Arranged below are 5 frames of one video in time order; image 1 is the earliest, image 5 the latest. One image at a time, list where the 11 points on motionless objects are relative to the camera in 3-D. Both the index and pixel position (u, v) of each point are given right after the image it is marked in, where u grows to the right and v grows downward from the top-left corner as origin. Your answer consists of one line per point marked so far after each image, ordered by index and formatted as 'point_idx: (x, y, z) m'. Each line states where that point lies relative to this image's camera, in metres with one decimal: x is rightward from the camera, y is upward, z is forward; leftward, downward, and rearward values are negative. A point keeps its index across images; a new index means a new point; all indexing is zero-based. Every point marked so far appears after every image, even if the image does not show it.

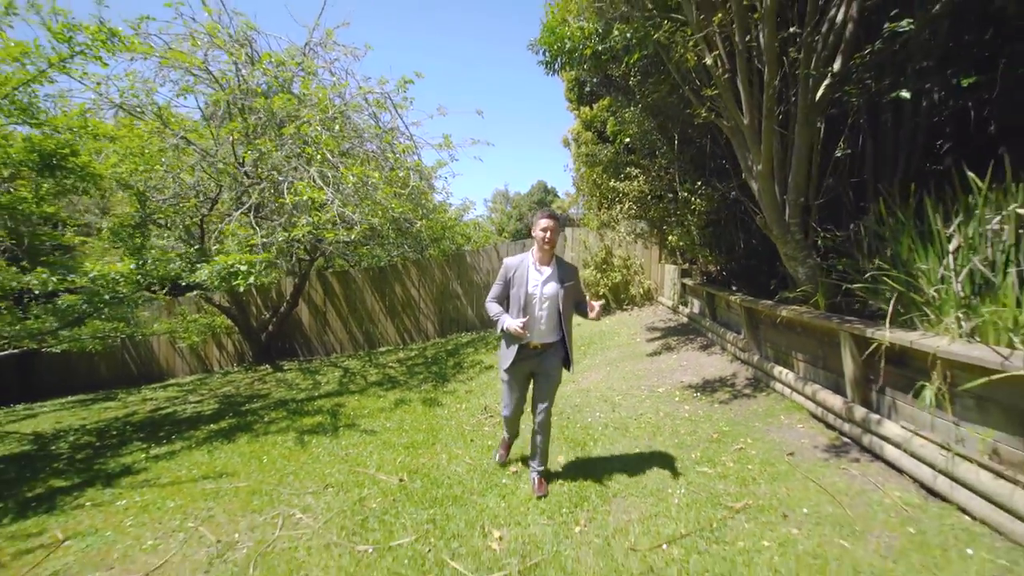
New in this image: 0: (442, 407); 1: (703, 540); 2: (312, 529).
0: (-0.8, -1.4, +5.9) m
1: (+1.0, -1.4, +2.7) m
2: (-1.3, -1.6, +3.3) m
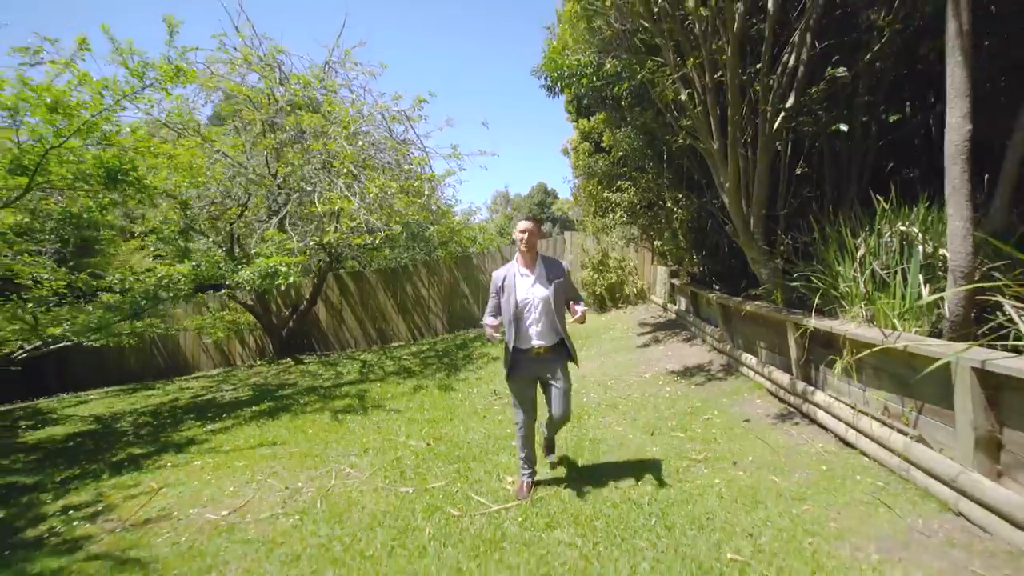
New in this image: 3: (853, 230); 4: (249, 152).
0: (-0.8, -1.4, +6.7) m
1: (+1.1, -1.4, +3.5) m
2: (-1.3, -1.6, +4.1) m
3: (+2.6, +0.4, +3.8) m
4: (-4.4, +2.3, +8.3) m
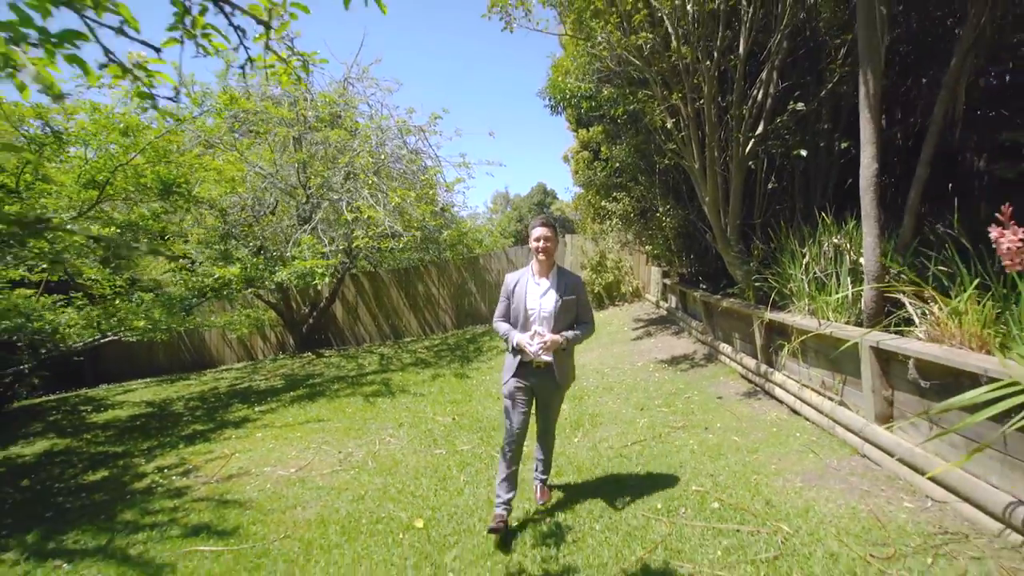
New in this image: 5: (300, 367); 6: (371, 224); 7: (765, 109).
0: (-0.6, -1.4, +7.5) m
1: (+1.3, -1.4, +4.3) m
2: (-1.1, -1.6, +5.0) m
3: (+2.8, +0.5, +4.7) m
4: (-4.3, +2.3, +9.1) m
5: (-4.3, -1.6, +10.0) m
6: (-2.6, +1.2, +9.6) m
7: (+2.9, +2.0, +5.6) m
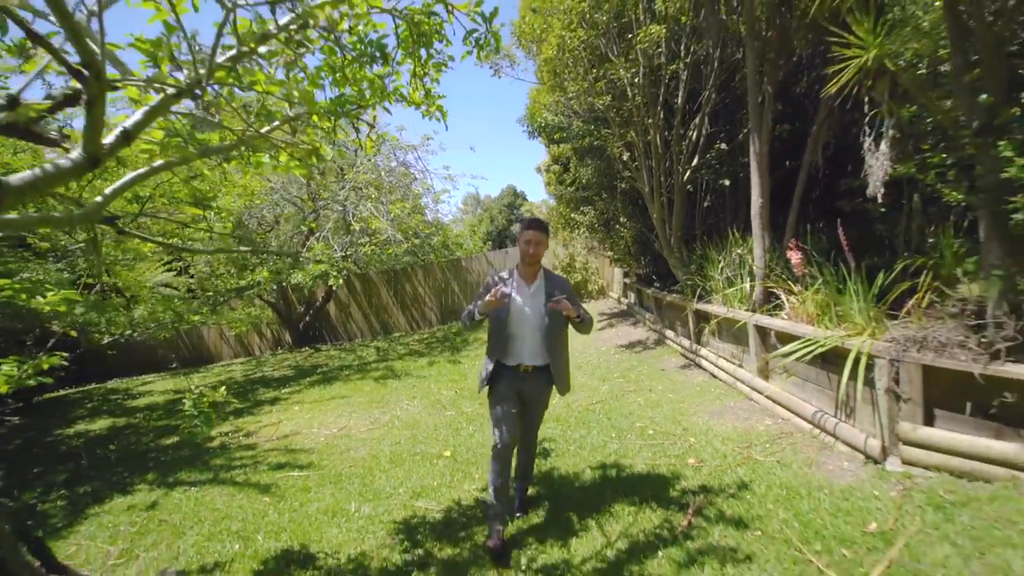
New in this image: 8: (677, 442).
0: (-0.9, -1.3, +8.9) m
1: (+1.2, -1.3, +5.8) m
2: (-1.2, -1.6, +6.3) m
3: (+2.7, +0.5, +6.3) m
4: (-4.7, +2.3, +10.2) m
5: (-4.7, -1.6, +11.1) m
6: (-3.0, +1.2, +10.8) m
7: (+2.7, +2.1, +7.2) m
8: (+1.4, -1.3, +4.2) m
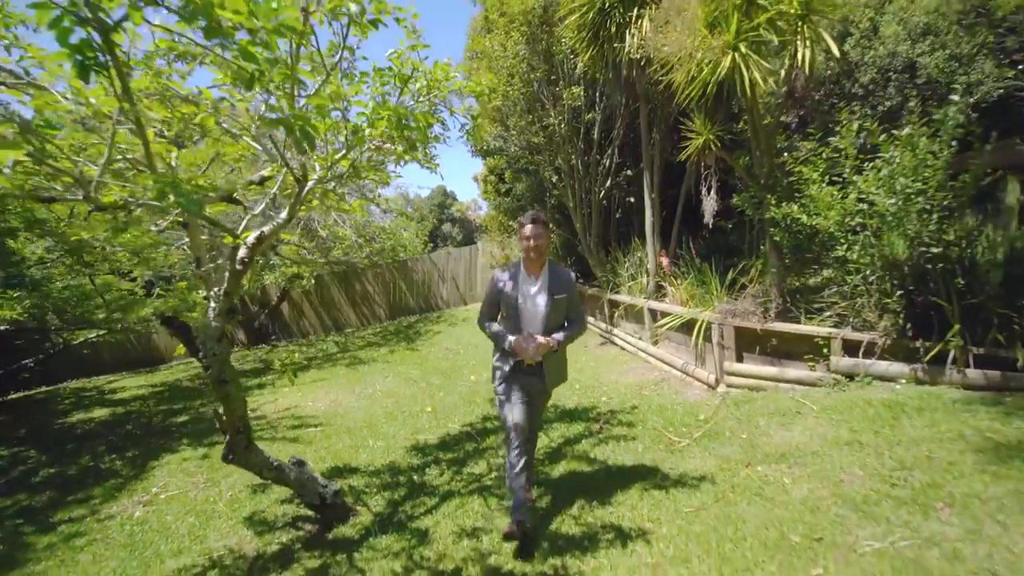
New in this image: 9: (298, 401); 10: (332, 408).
0: (-1.9, -1.3, +10.3) m
1: (+0.6, -1.3, +7.6) m
2: (-1.9, -1.5, +7.7) m
3: (+1.9, +0.6, +8.2) m
4: (-6.0, +2.3, +11.1) m
5: (-6.1, -1.6, +12.0) m
6: (-4.4, +1.2, +11.9) m
7: (+1.8, +2.2, +9.2) m
8: (+1.0, -1.3, +6.0) m
9: (-3.2, -1.7, +7.2) m
10: (-2.5, -1.7, +6.7) m
